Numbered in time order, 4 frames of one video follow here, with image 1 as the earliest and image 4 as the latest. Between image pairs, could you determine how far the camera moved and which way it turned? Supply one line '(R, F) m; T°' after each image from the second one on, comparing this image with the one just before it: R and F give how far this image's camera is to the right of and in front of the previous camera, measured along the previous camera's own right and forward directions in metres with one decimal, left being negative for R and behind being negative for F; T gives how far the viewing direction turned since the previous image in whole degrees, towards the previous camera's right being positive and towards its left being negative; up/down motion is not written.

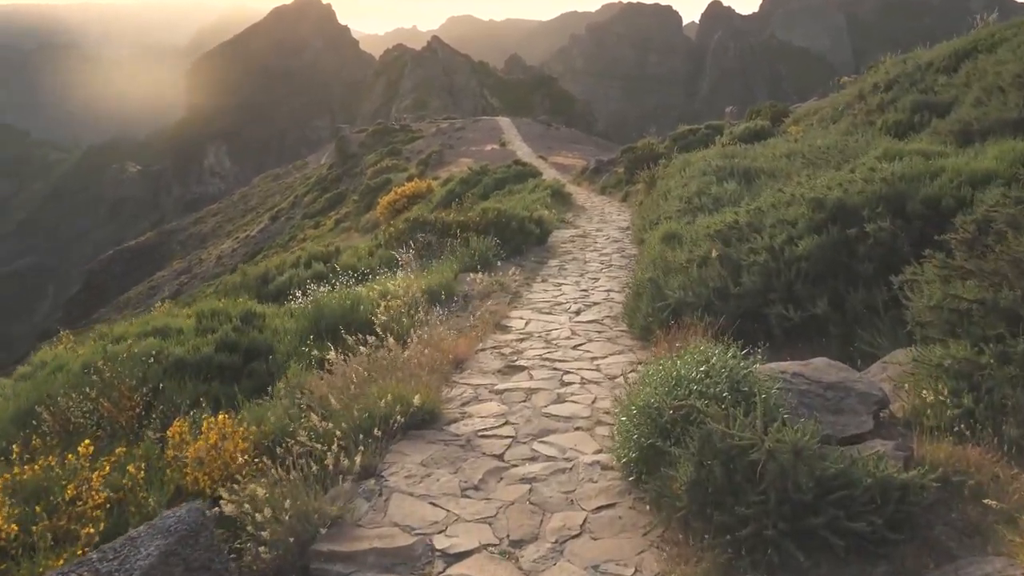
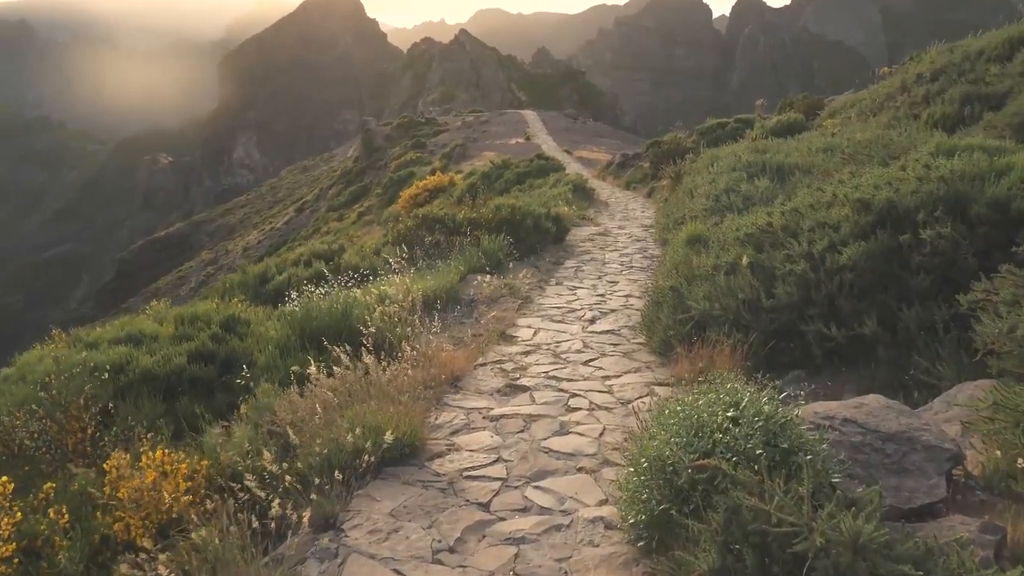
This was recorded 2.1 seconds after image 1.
(+0.2, +0.7) m; -2°
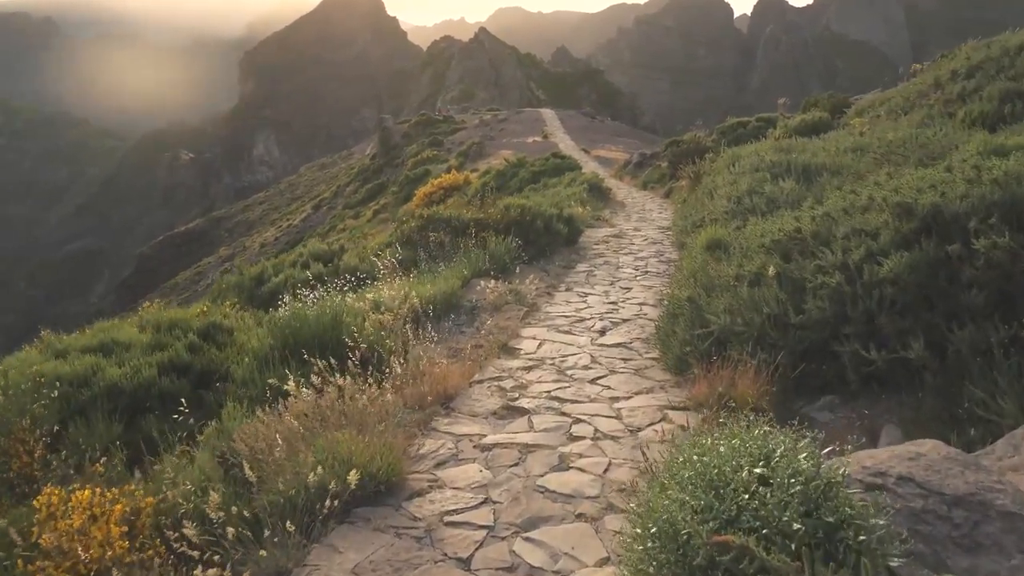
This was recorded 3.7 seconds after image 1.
(+0.1, +0.6) m; -1°
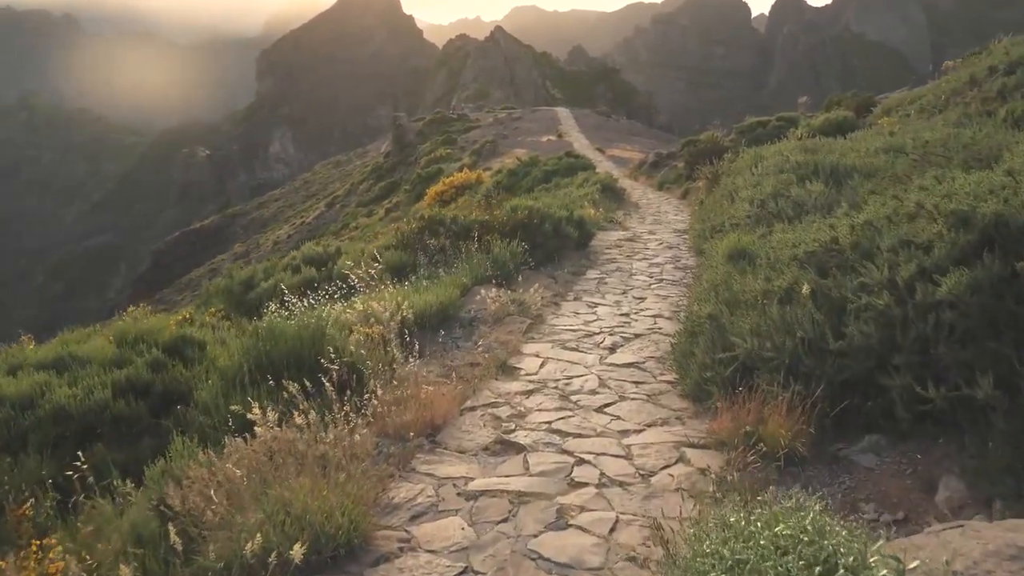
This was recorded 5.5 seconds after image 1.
(+0.1, +0.7) m; -1°
